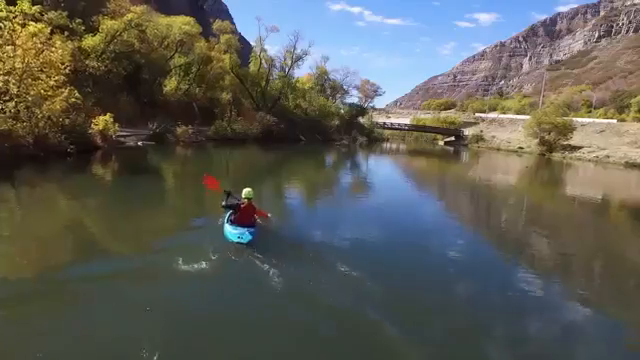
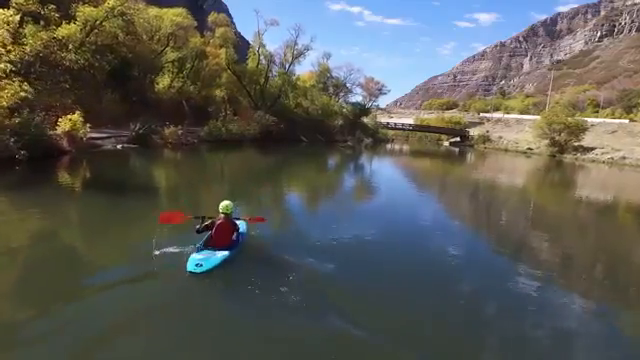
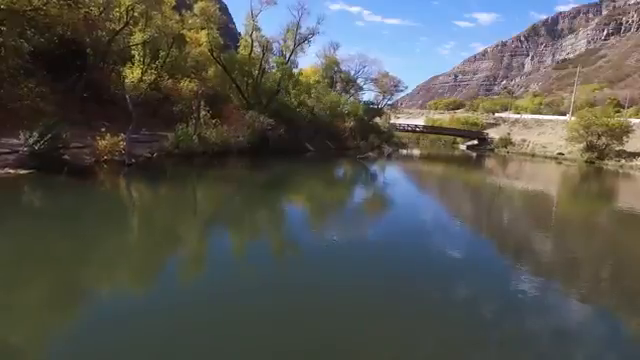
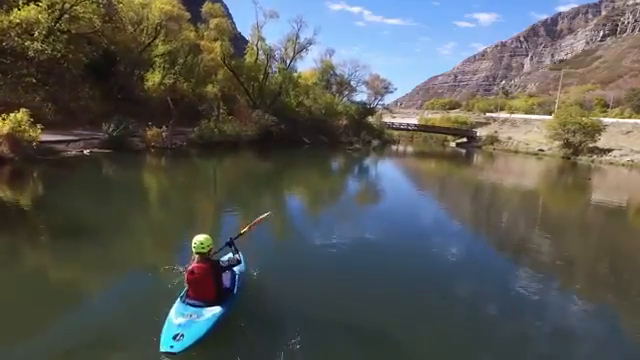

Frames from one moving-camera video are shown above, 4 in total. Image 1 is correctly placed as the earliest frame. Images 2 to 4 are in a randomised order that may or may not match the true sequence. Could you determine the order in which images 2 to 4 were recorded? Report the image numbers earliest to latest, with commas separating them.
2, 4, 3
